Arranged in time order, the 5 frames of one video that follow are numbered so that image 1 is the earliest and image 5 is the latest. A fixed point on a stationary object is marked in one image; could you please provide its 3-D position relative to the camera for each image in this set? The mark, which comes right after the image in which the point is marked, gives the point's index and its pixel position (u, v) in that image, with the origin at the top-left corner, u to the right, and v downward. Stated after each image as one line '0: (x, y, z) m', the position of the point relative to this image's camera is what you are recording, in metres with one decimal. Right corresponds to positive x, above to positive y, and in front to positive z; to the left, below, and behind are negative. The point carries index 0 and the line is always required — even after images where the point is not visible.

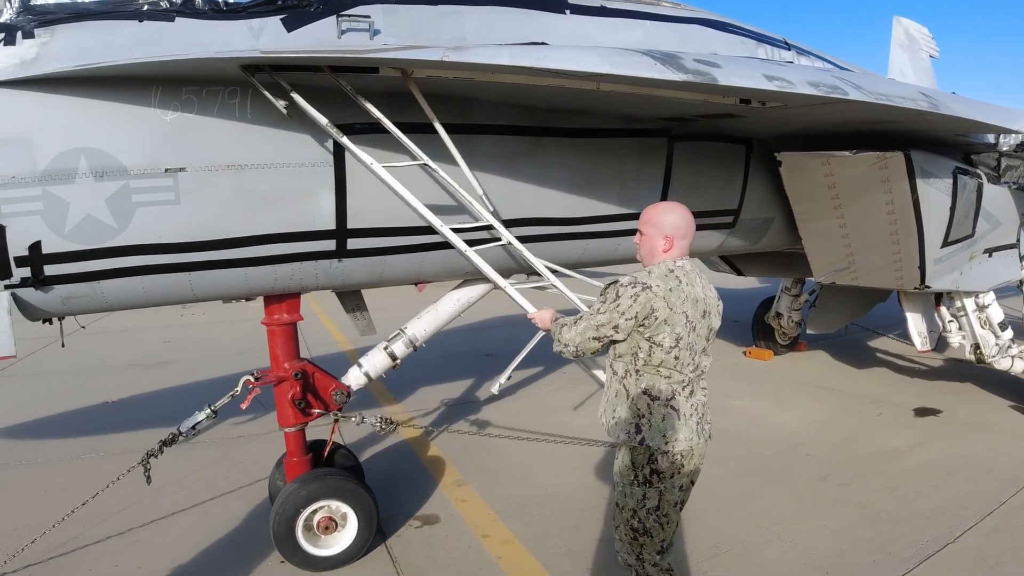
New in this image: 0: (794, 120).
0: (+1.6, +0.9, +3.6) m
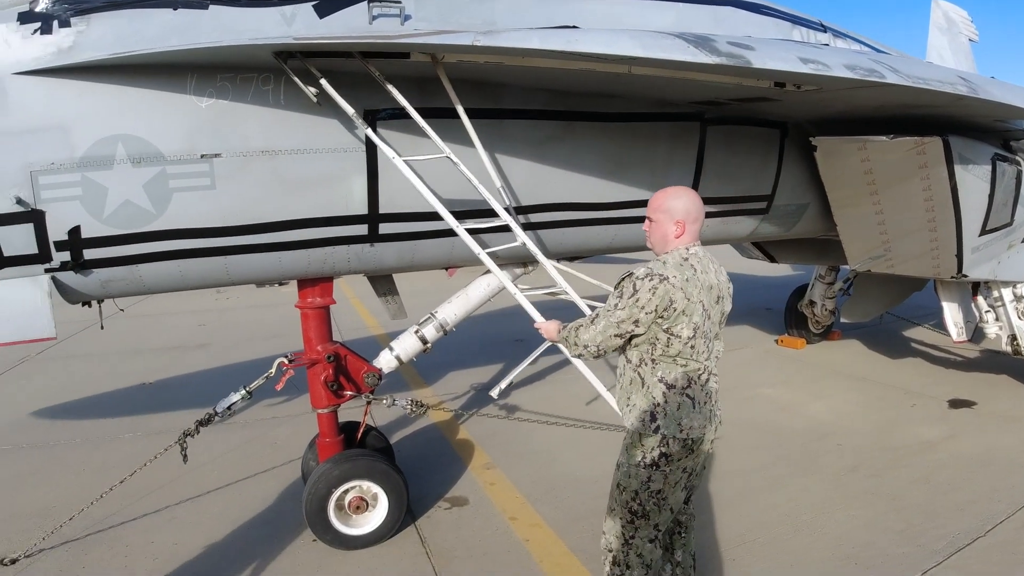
0: (+1.7, +1.0, +3.5) m
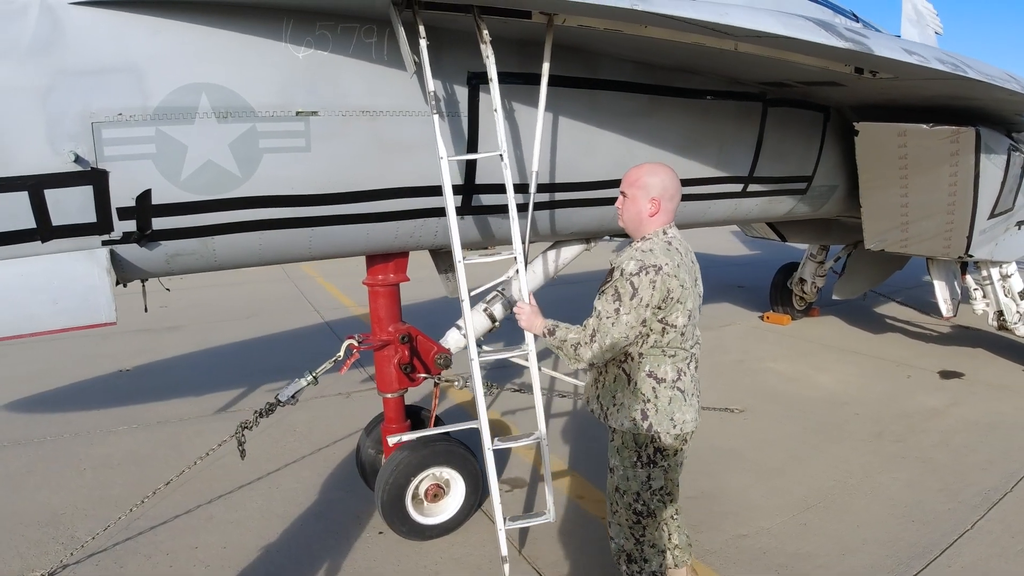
0: (+2.1, +1.1, +3.7) m
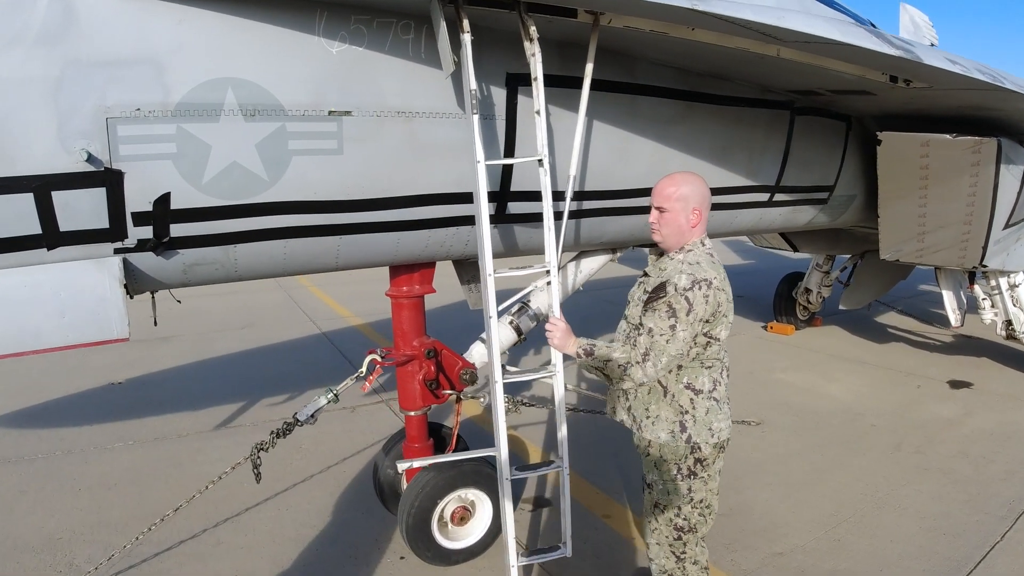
0: (+2.3, +1.1, +3.6) m
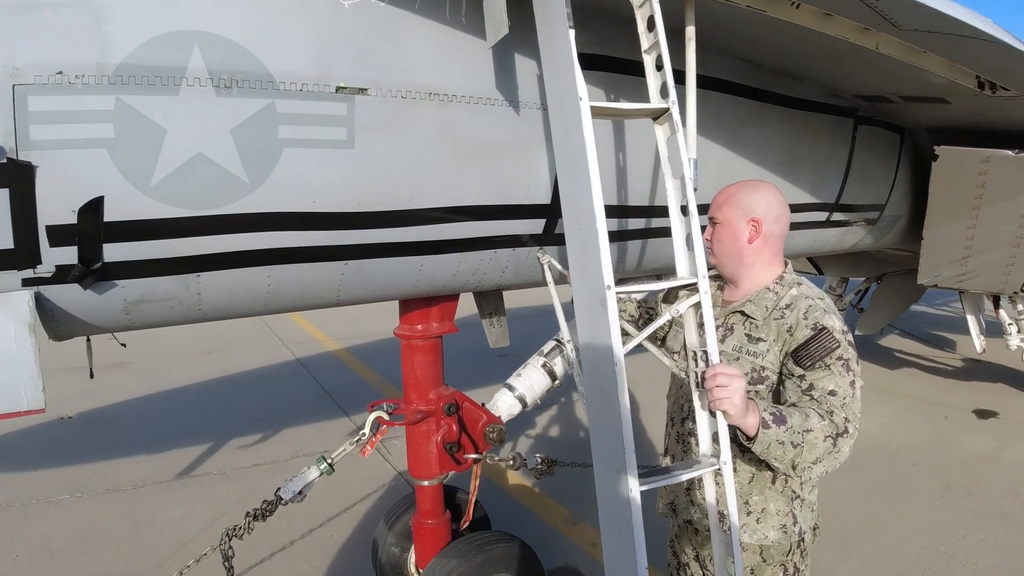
0: (+2.4, +0.9, +3.2) m
